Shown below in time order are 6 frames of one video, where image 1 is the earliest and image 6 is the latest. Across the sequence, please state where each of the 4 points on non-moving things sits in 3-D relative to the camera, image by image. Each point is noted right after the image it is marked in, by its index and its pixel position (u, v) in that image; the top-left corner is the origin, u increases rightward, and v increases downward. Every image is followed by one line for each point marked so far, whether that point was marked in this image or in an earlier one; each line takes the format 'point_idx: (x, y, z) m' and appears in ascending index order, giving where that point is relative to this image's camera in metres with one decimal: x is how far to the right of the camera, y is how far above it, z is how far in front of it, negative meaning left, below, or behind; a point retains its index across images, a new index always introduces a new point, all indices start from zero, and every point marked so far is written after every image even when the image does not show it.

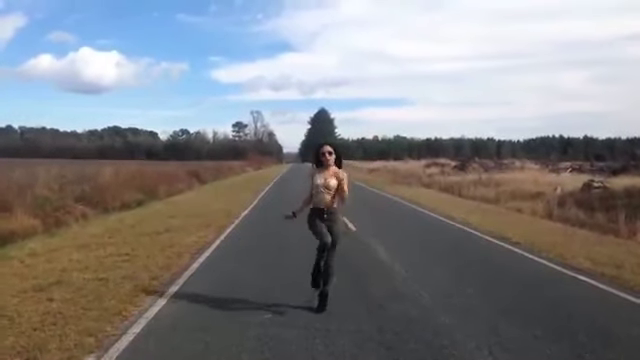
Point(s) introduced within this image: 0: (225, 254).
0: (-1.7, -1.4, +13.5) m
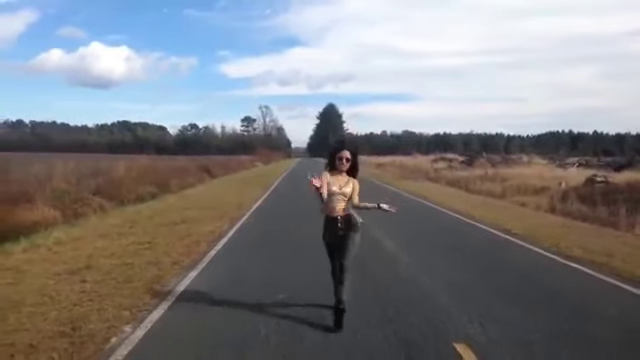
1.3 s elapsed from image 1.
0: (-1.5, -1.2, +14.4) m
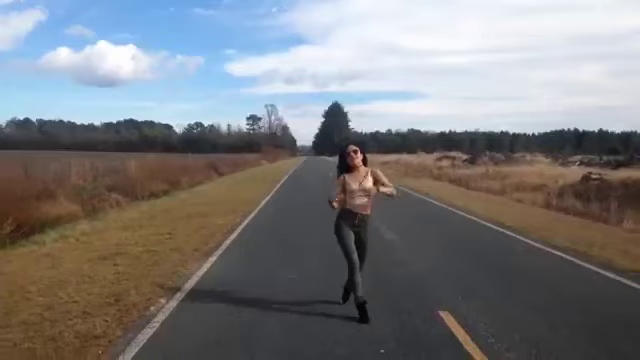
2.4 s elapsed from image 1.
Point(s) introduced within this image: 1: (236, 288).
0: (-1.4, -1.2, +15.7) m
1: (-1.1, -1.4, +9.5) m
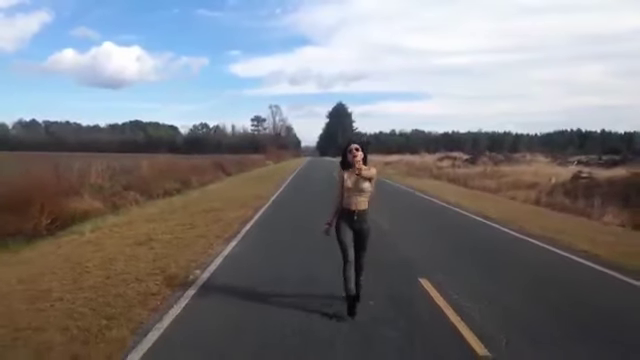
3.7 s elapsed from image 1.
0: (-1.3, -1.1, +17.7) m
1: (-1.0, -1.3, +11.5) m
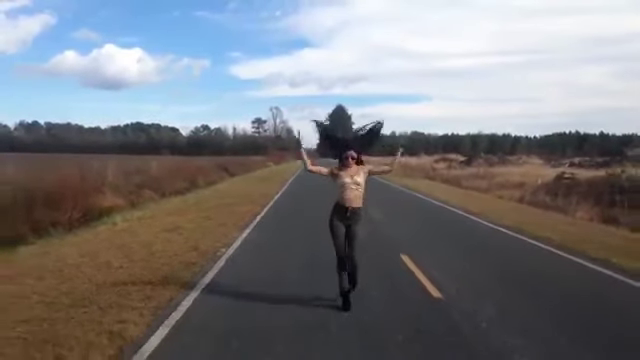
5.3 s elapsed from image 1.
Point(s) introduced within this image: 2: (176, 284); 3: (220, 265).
0: (-1.2, -1.0, +20.2) m
1: (-1.0, -1.2, +14.1) m
2: (-1.9, -1.3, +9.9) m
3: (-1.5, -1.3, +11.6) m
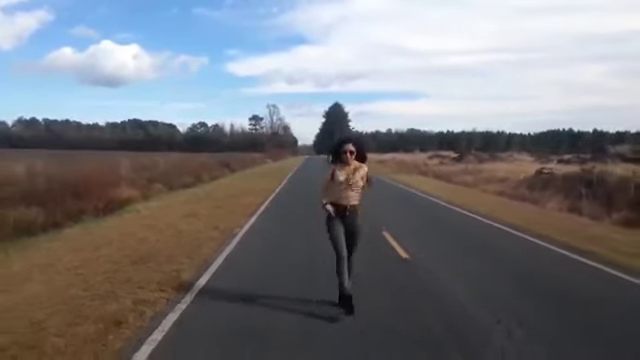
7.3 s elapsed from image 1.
0: (-1.3, -0.8, +23.1) m
1: (-1.0, -1.1, +16.9) m
2: (-1.9, -1.2, +12.7) m
3: (-1.6, -1.1, +14.5) m
